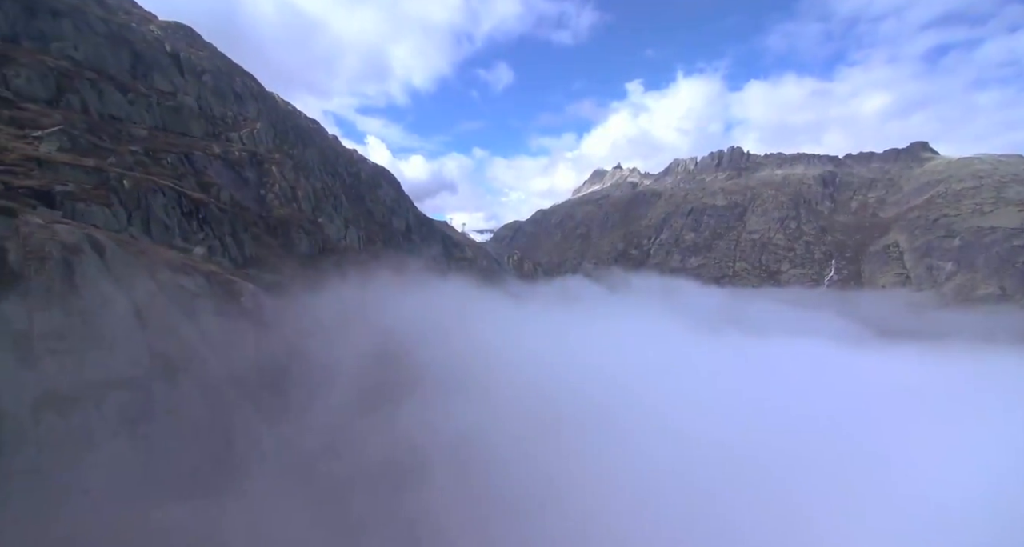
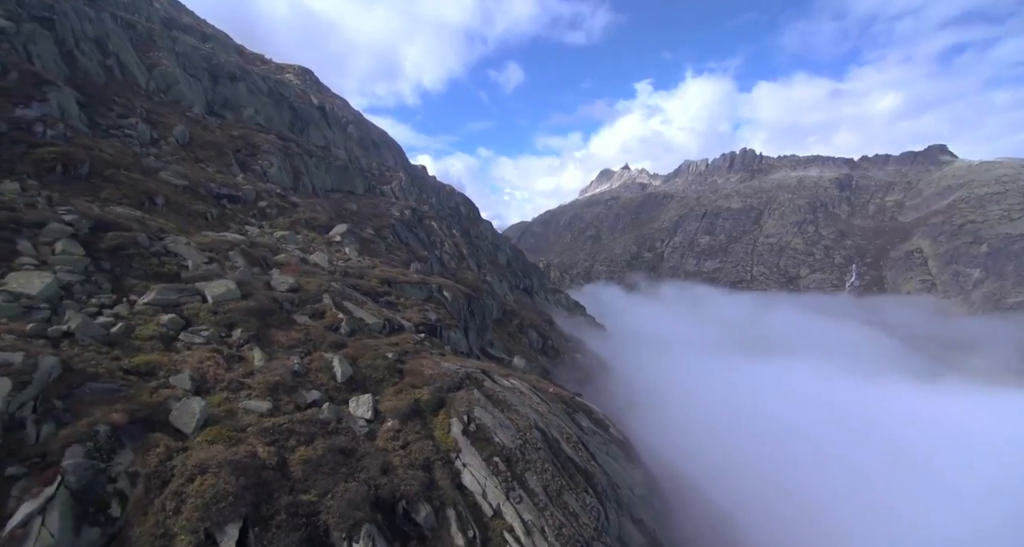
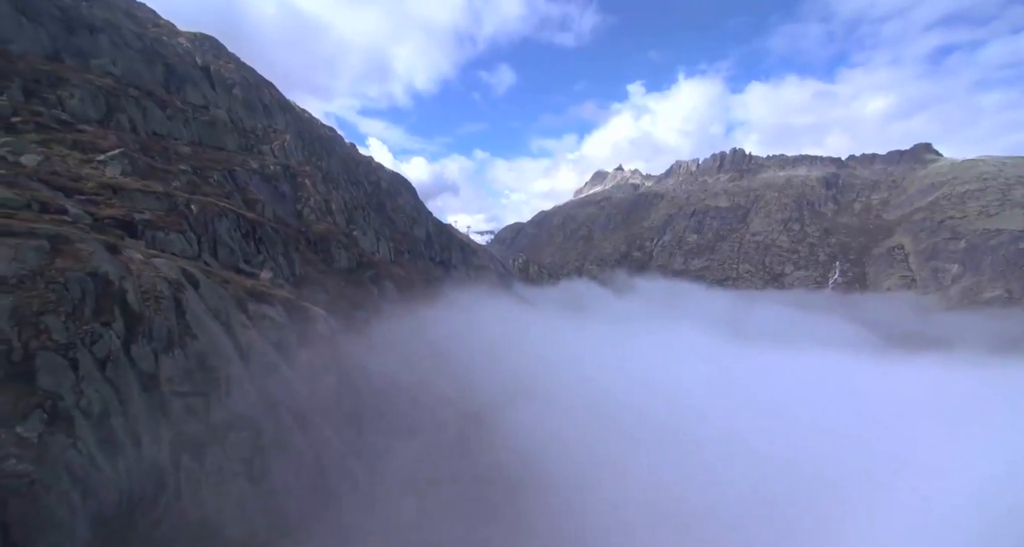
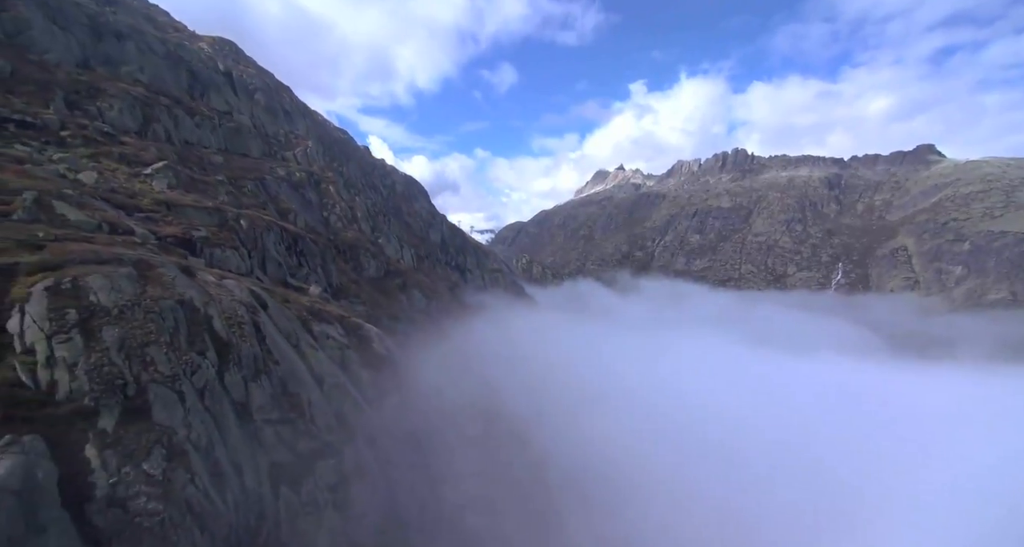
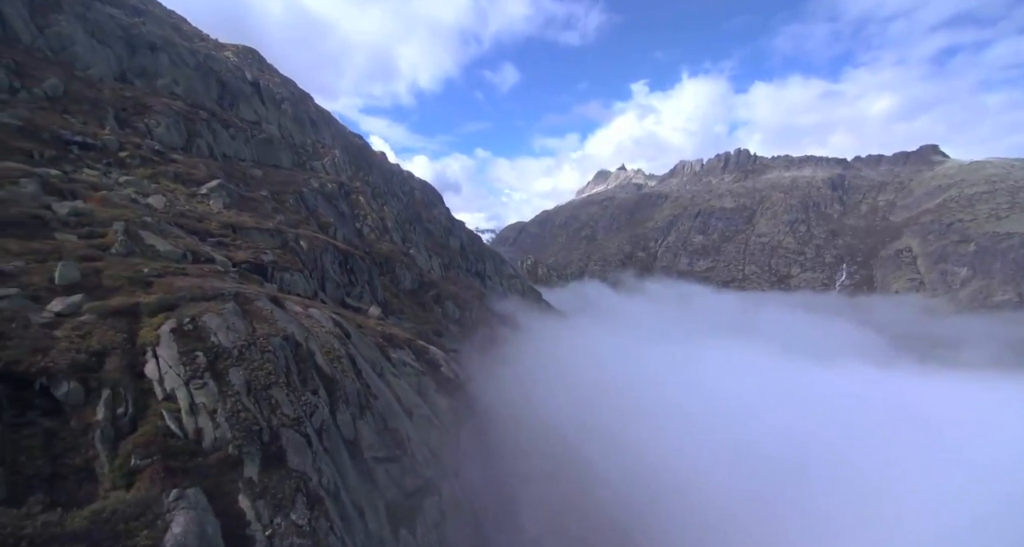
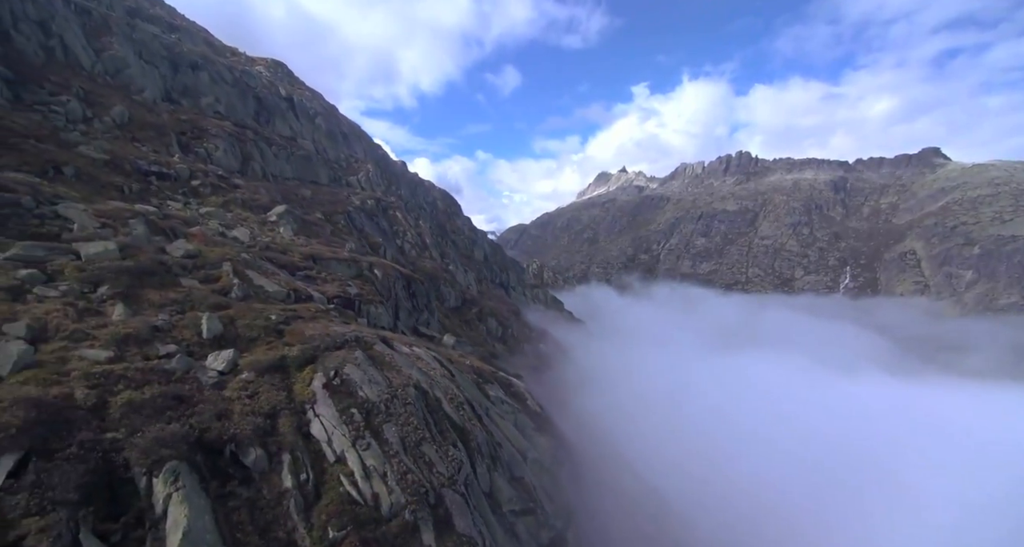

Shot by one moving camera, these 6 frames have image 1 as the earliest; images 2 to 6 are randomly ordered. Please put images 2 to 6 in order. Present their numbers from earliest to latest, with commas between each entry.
3, 4, 5, 6, 2
